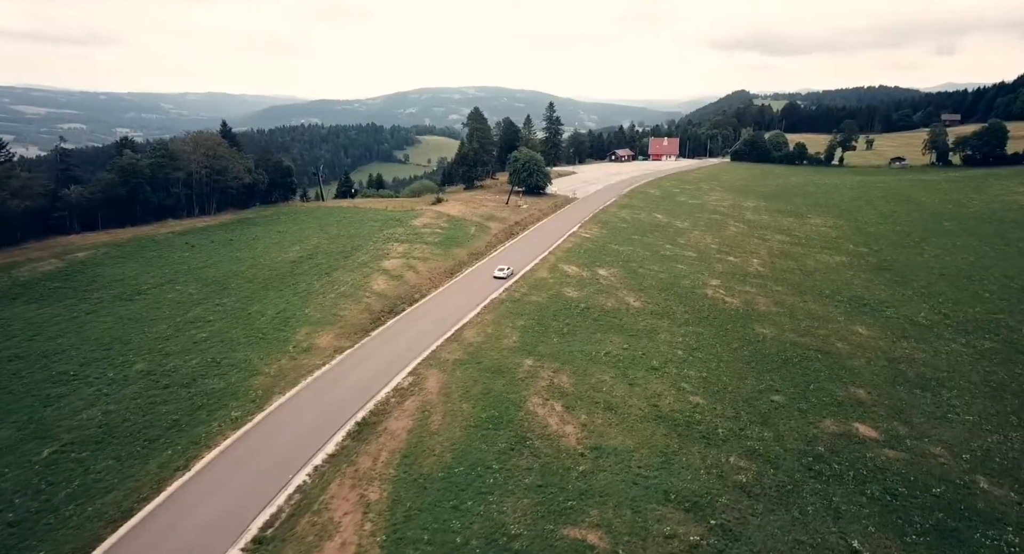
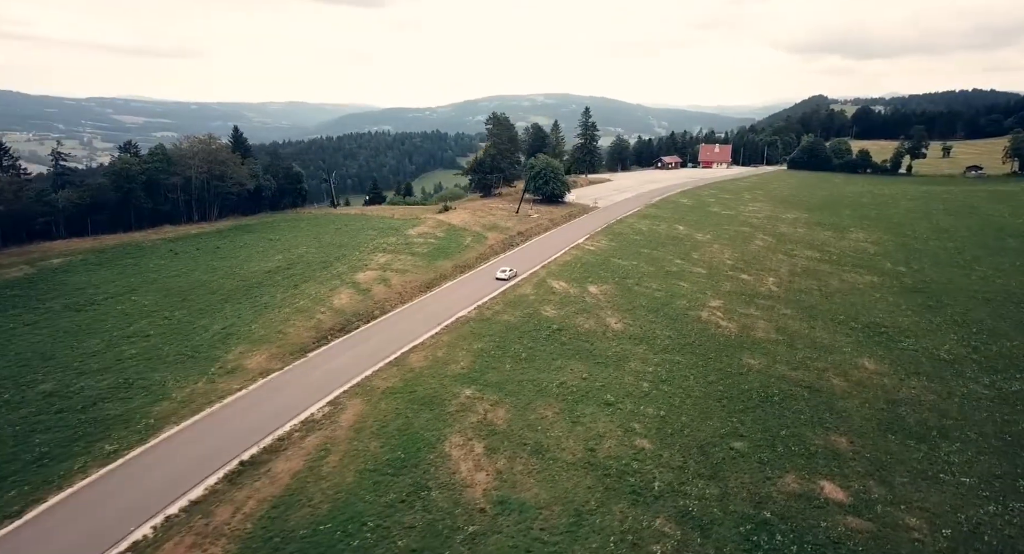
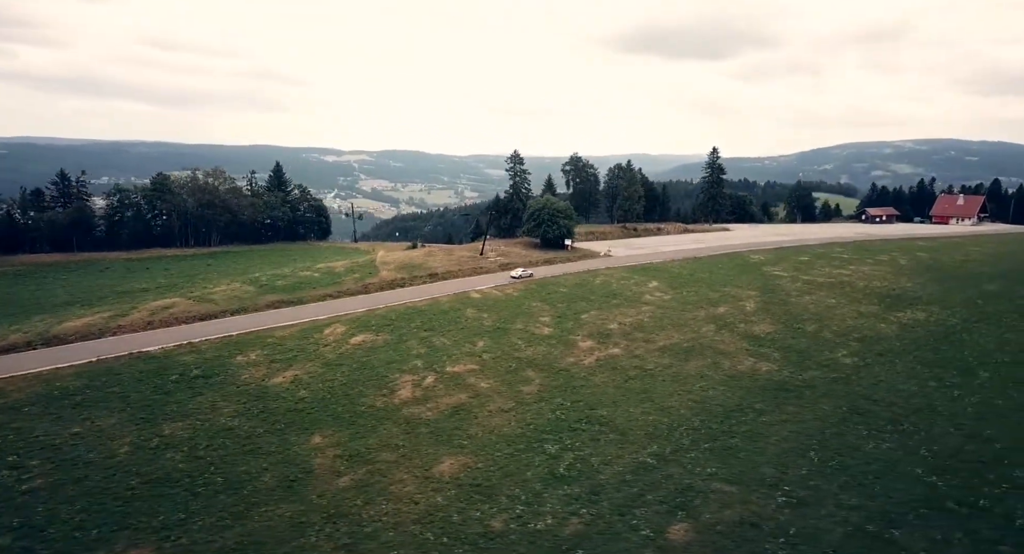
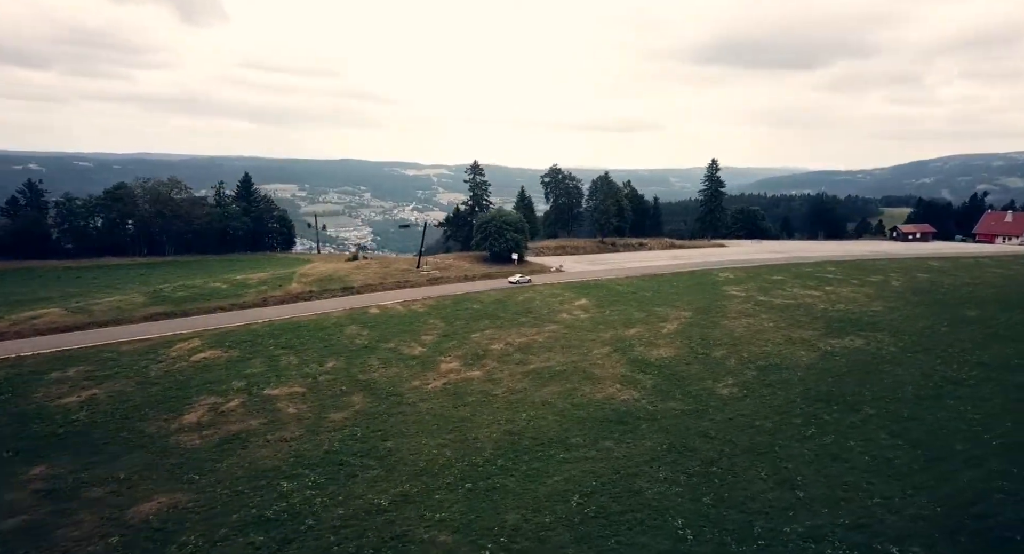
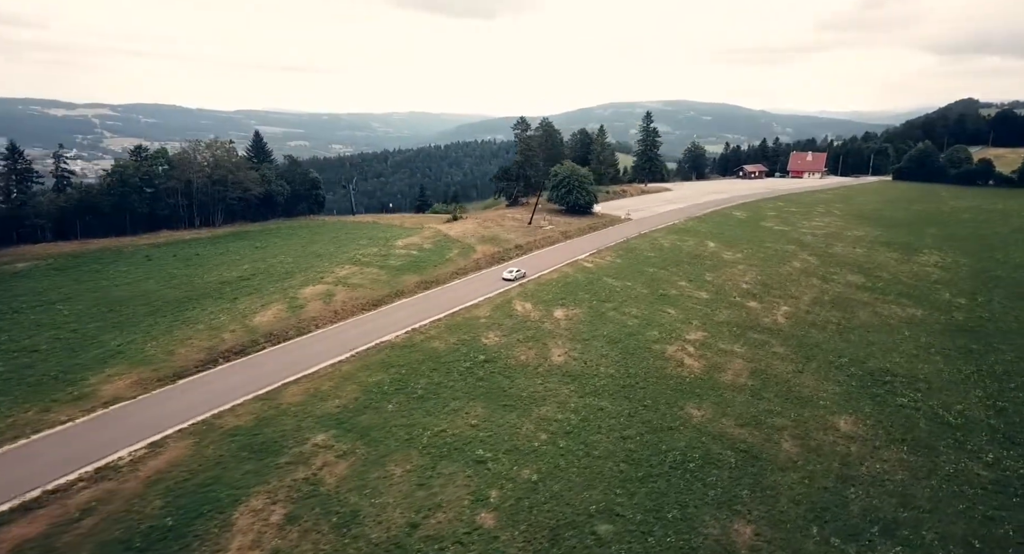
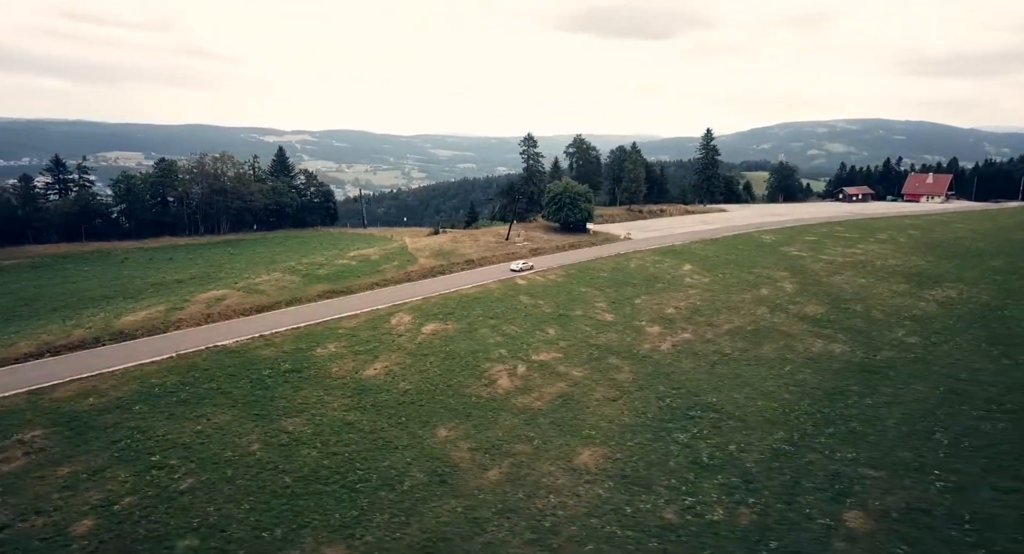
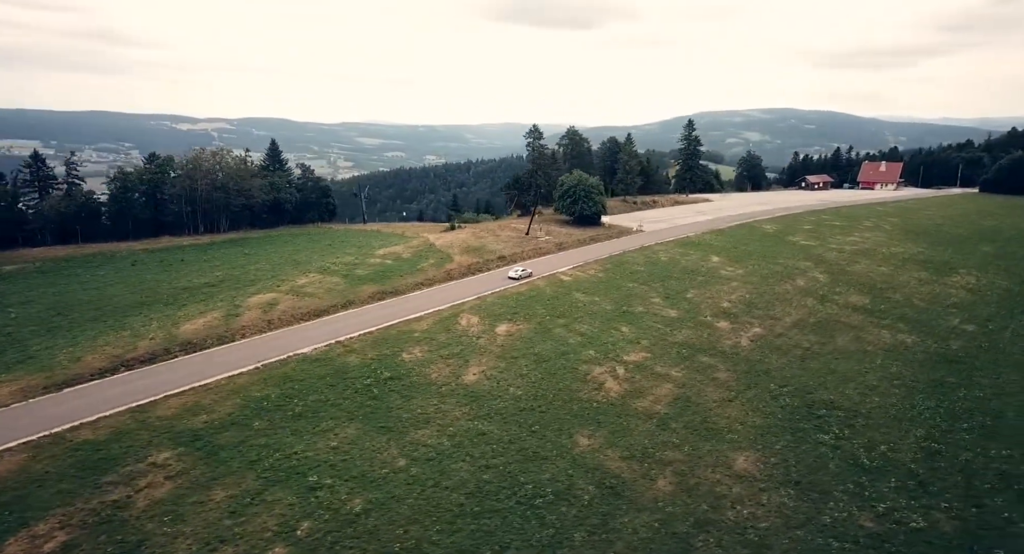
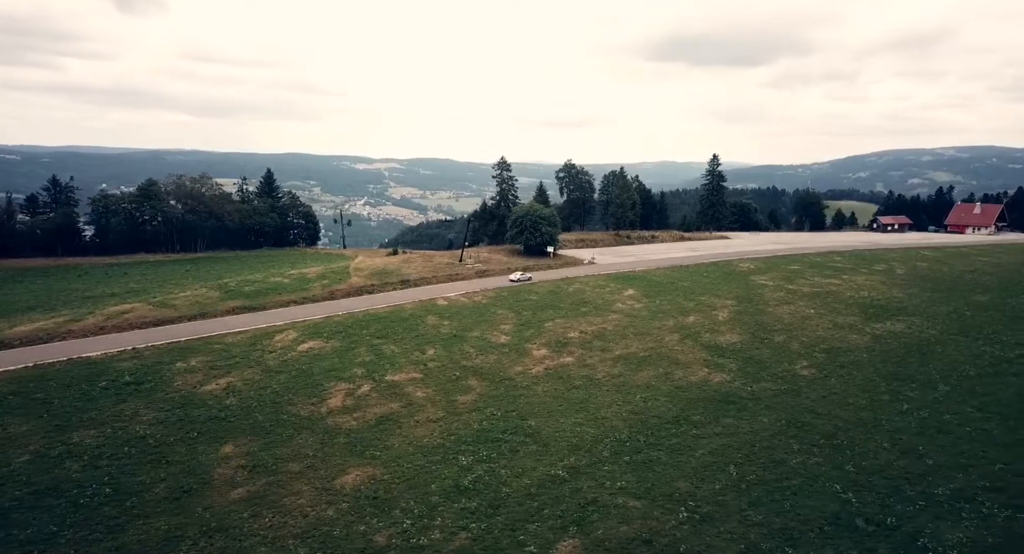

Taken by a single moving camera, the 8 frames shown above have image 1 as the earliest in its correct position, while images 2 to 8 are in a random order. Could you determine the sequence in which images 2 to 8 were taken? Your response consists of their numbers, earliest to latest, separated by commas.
2, 5, 7, 6, 3, 8, 4
